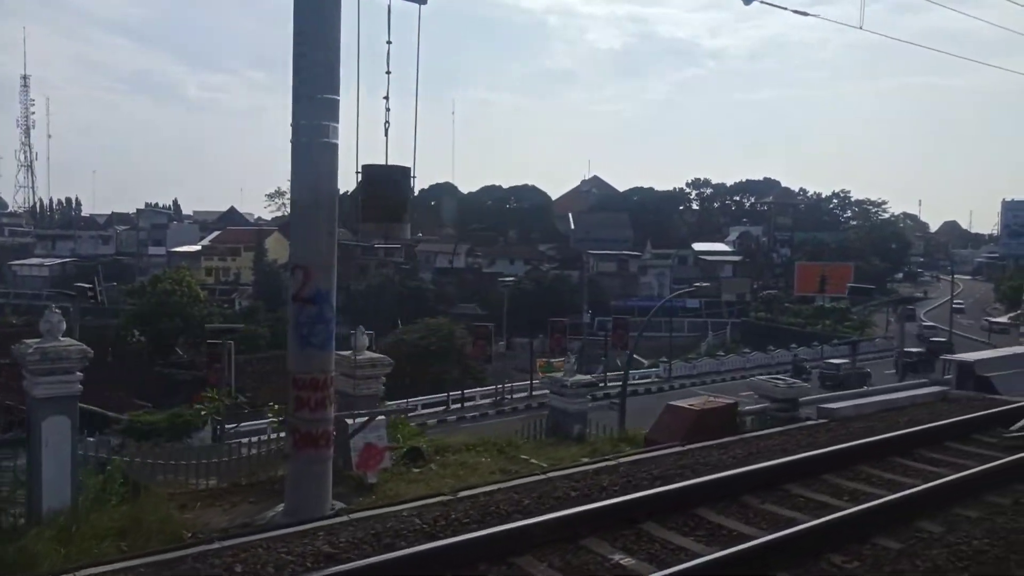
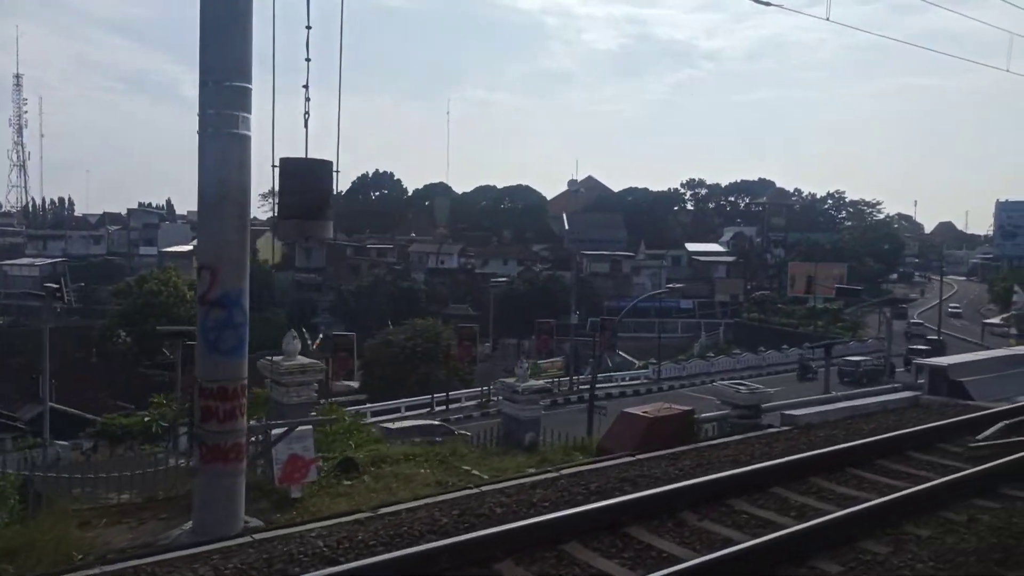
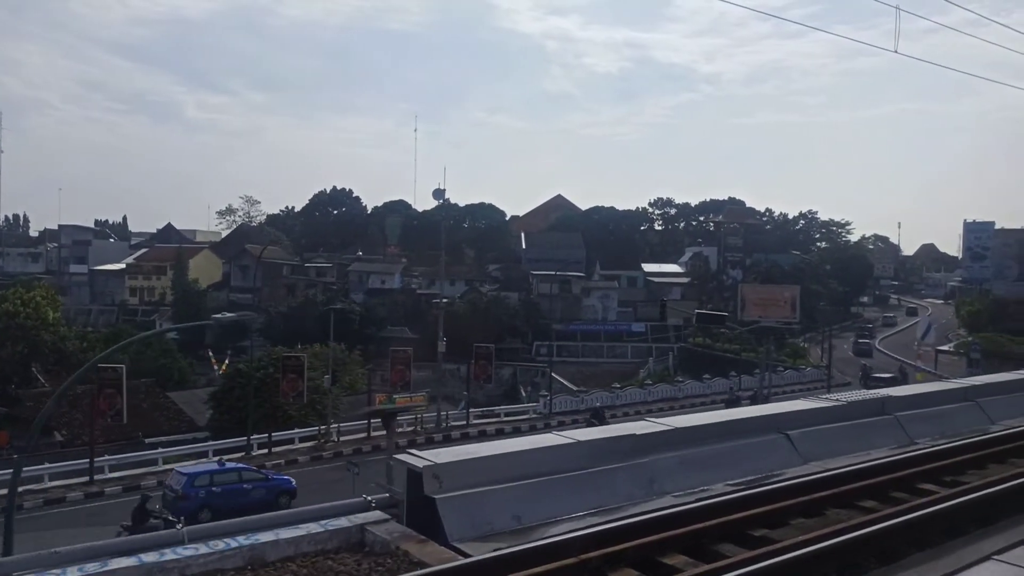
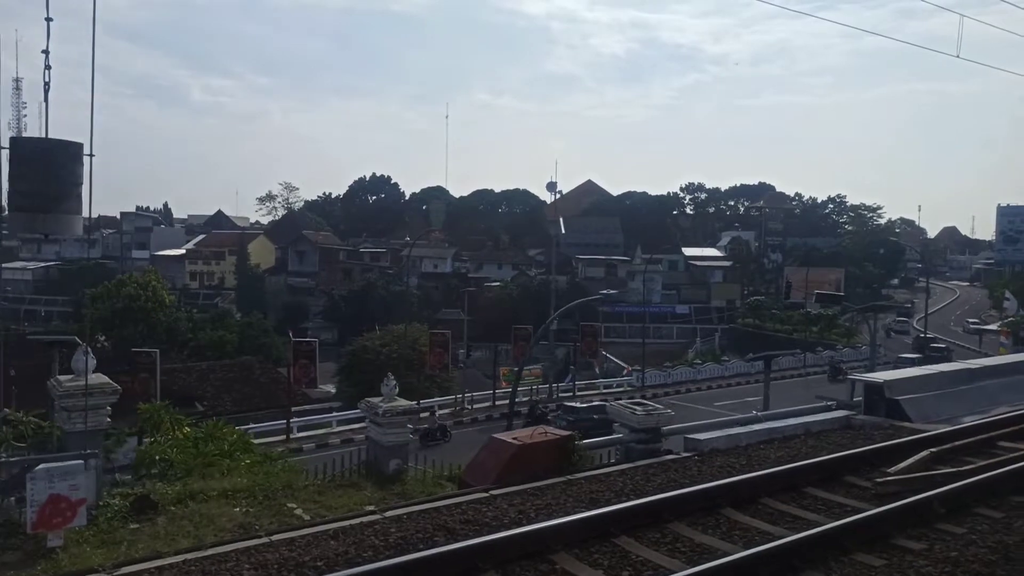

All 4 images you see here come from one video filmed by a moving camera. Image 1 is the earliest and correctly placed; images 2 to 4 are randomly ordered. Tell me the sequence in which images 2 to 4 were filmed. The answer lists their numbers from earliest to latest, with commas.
2, 4, 3
